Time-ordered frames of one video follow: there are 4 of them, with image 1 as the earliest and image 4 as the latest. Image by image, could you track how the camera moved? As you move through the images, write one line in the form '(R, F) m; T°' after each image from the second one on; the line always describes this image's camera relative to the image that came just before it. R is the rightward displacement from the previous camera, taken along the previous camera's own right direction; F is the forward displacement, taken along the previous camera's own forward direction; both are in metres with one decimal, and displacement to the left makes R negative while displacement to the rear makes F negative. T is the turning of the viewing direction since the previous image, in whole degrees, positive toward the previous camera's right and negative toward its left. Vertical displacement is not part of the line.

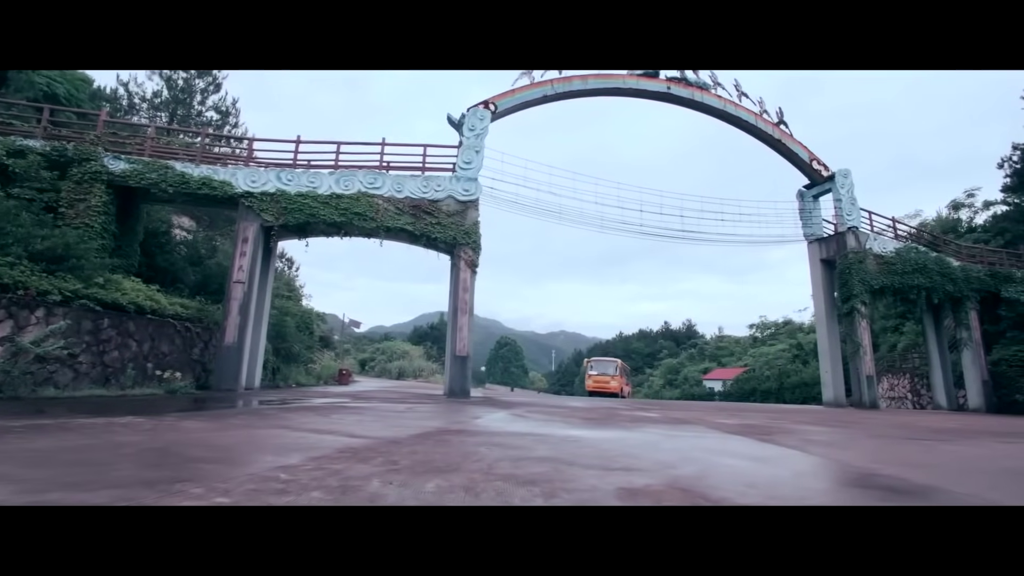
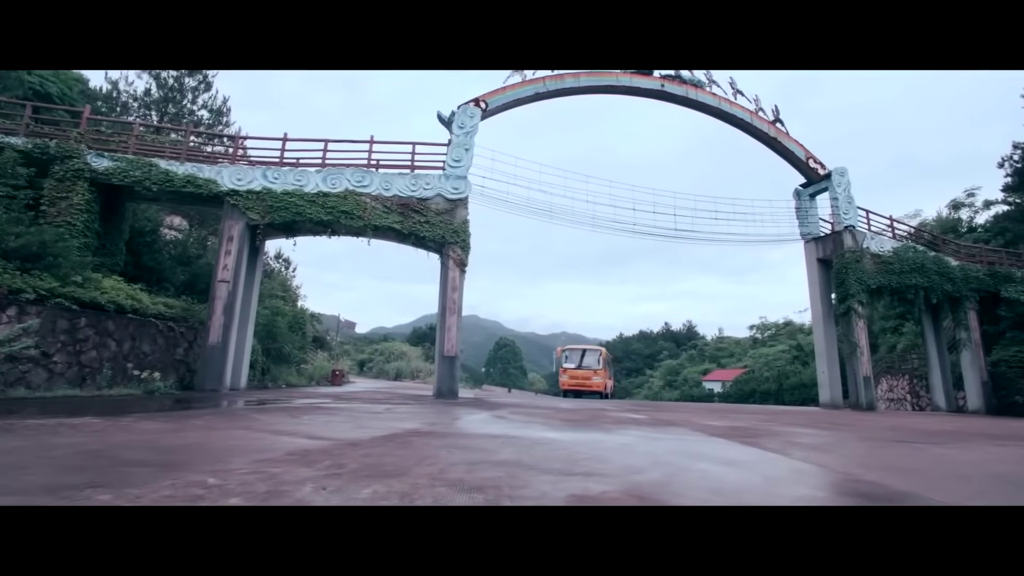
(+0.3, +0.2) m; 0°
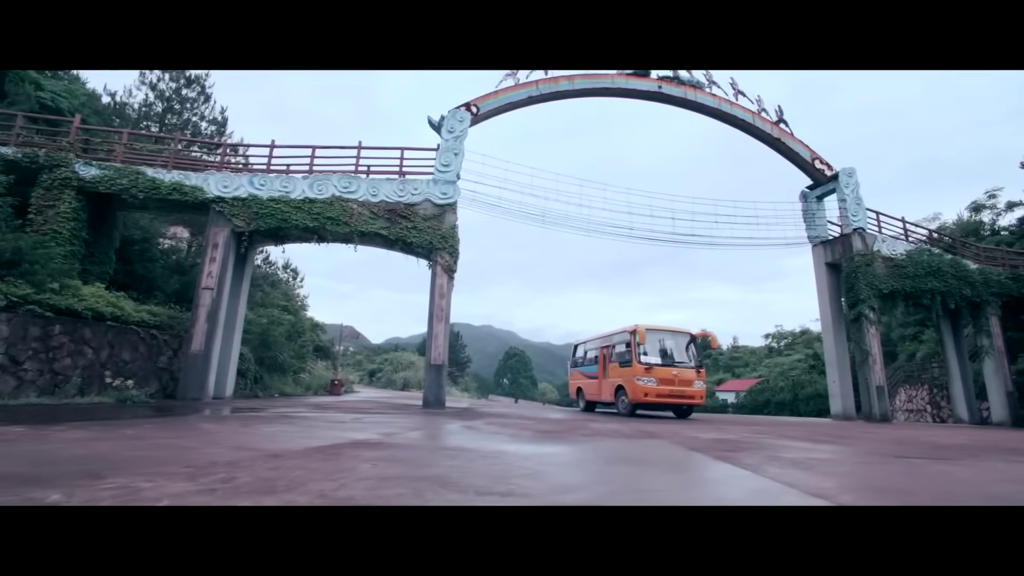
(+0.7, +0.4) m; -2°
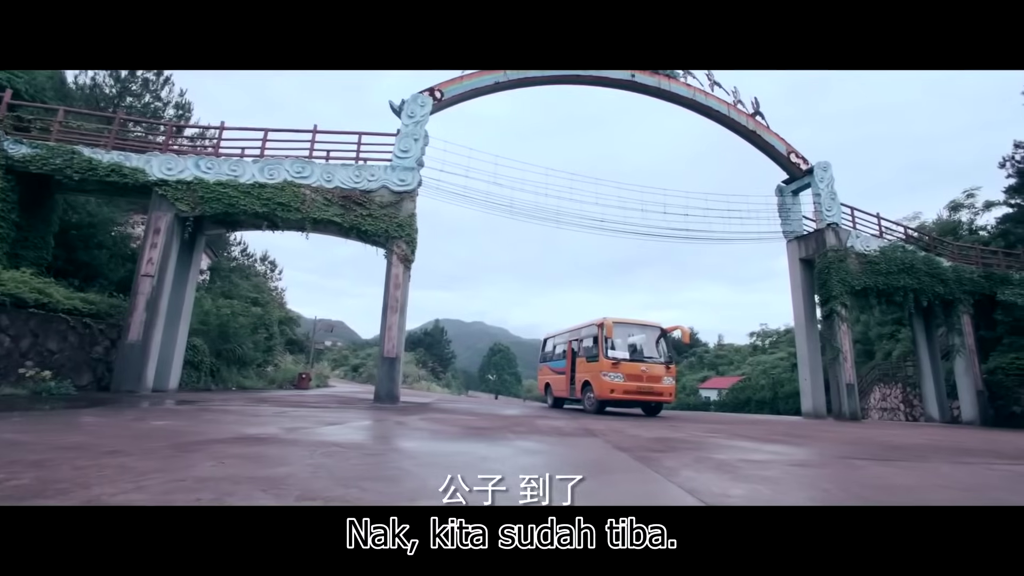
(+0.9, +0.5) m; 0°
